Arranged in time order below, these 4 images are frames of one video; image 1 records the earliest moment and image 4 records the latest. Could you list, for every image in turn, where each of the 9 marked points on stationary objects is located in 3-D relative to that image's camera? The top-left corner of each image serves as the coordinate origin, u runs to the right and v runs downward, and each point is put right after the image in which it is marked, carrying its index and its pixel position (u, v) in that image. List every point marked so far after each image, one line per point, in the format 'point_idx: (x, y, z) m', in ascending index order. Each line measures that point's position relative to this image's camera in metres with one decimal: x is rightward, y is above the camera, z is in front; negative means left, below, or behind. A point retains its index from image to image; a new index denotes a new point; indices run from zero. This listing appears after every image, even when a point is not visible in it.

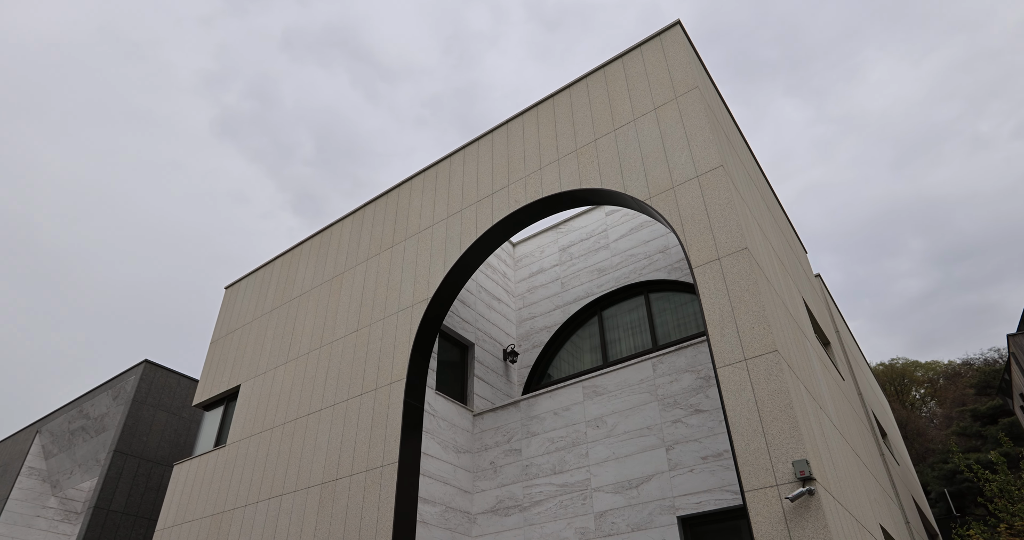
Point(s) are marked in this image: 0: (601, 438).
0: (+1.1, -2.1, +7.5) m
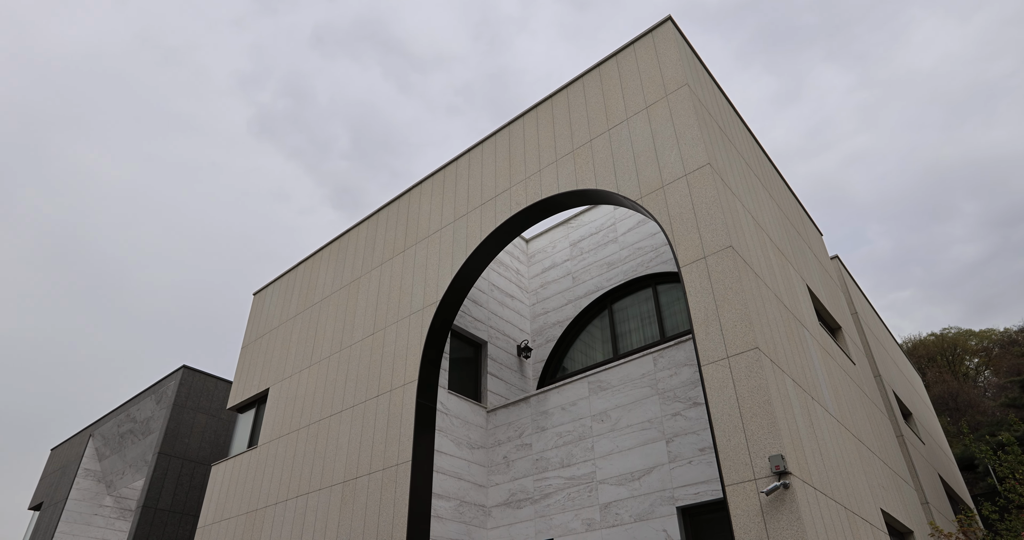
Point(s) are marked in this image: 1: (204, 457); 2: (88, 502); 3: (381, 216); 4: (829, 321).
0: (+1.2, -2.1, +7.7) m
1: (-7.8, -4.8, +14.9) m
2: (-12.2, -6.7, +16.8) m
3: (-2.5, +1.1, +11.3) m
4: (+5.2, -0.8, +9.5) m
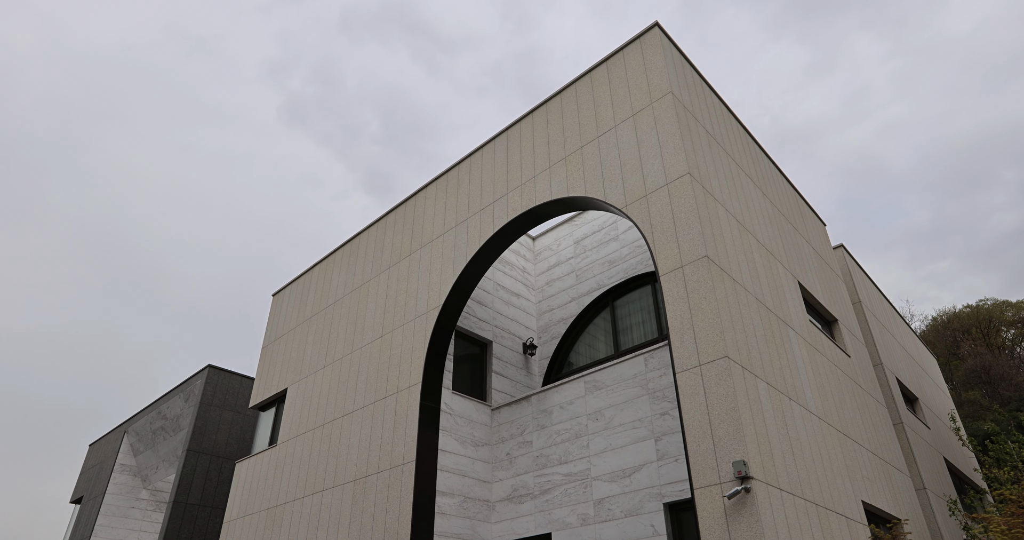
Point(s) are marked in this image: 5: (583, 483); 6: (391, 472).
0: (+1.2, -2.2, +8.1) m
1: (-7.5, -4.9, +15.6) m
2: (-11.7, -6.9, +17.7) m
3: (-2.5, +1.0, +11.7) m
4: (+5.2, -0.8, +9.7) m
5: (+1.0, -2.9, +7.9) m
6: (-1.8, -2.9, +8.5) m
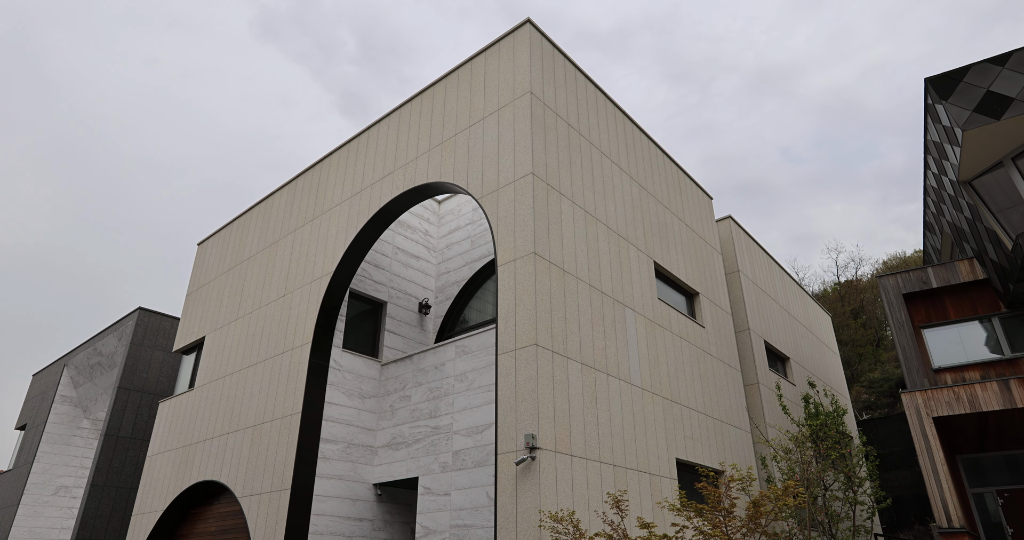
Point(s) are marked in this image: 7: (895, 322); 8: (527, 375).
0: (-0.8, -1.9, +9.1) m
1: (-9.9, -3.4, +16.5) m
2: (-14.2, -4.9, +18.7) m
3: (-4.5, +1.8, +12.1) m
4: (+3.2, -0.4, +10.7) m
5: (-1.0, -2.6, +9.1) m
6: (-3.8, -2.5, +9.5) m
7: (+7.5, -1.0, +11.5) m
8: (+0.2, -1.2, +6.5) m
